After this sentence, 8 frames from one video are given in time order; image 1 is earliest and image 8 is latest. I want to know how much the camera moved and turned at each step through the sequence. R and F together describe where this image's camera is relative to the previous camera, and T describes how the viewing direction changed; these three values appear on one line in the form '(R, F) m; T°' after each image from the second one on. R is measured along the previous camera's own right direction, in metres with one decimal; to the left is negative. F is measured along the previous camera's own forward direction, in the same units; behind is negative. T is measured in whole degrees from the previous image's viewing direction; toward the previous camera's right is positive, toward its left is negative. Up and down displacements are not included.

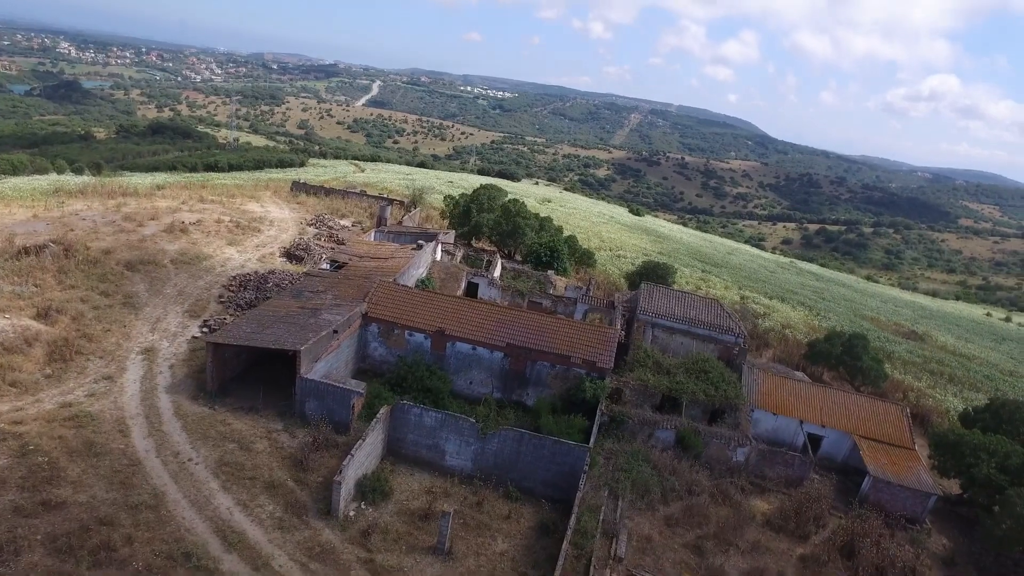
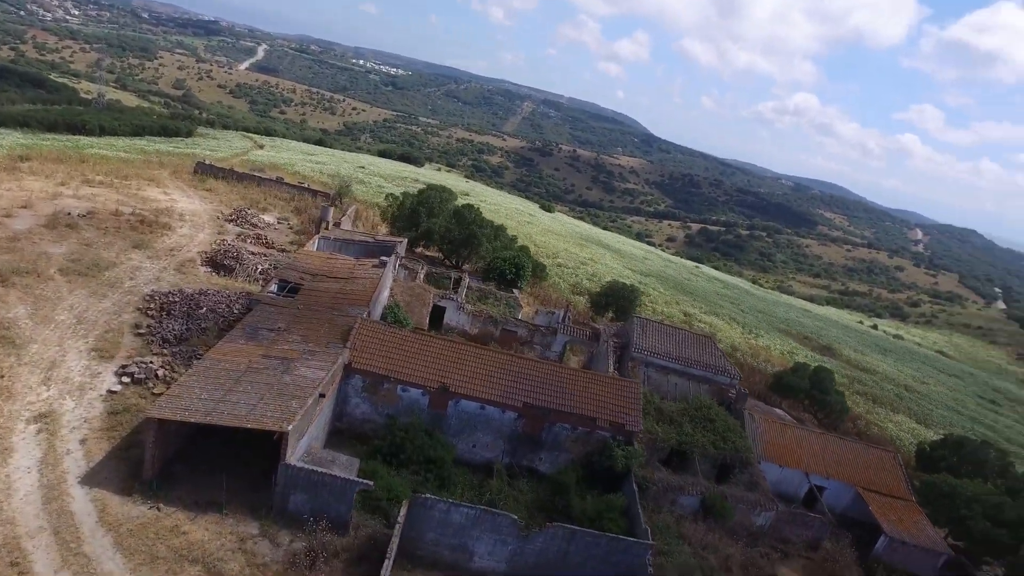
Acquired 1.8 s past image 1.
(-3.6, +3.7) m; +11°
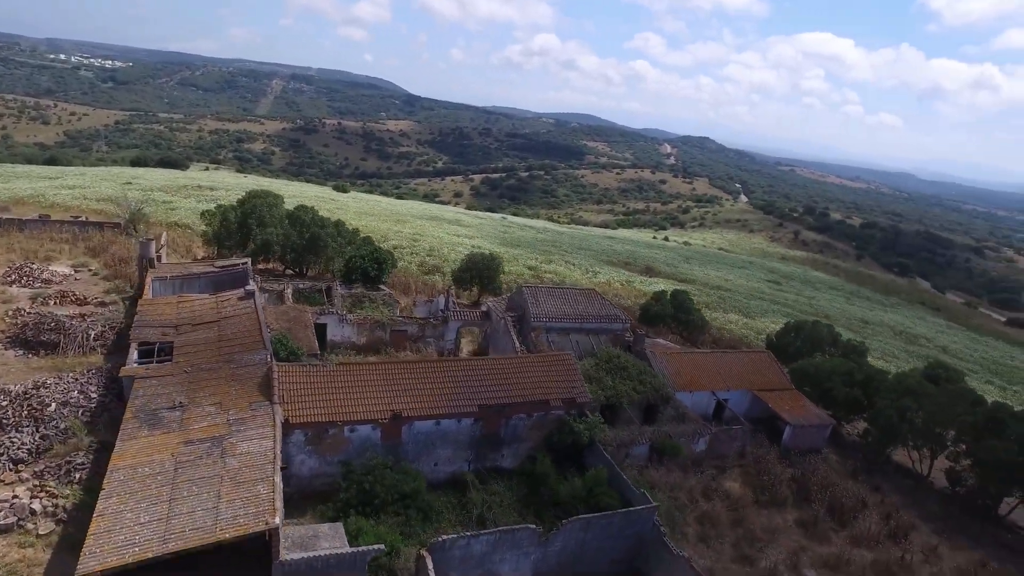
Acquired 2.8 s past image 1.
(-3.0, +1.4) m; +17°
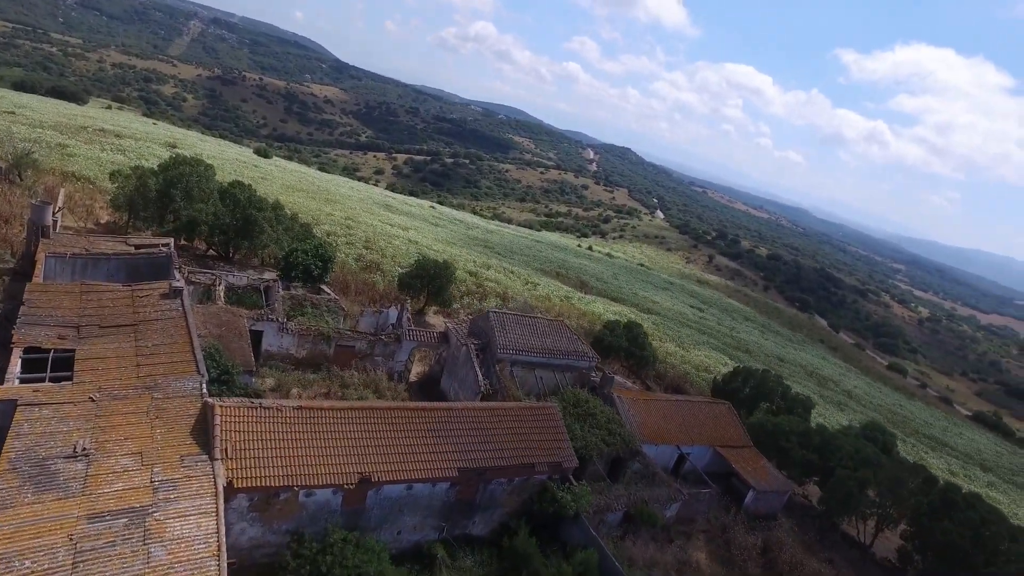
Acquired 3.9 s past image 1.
(-2.1, +2.5) m; +8°
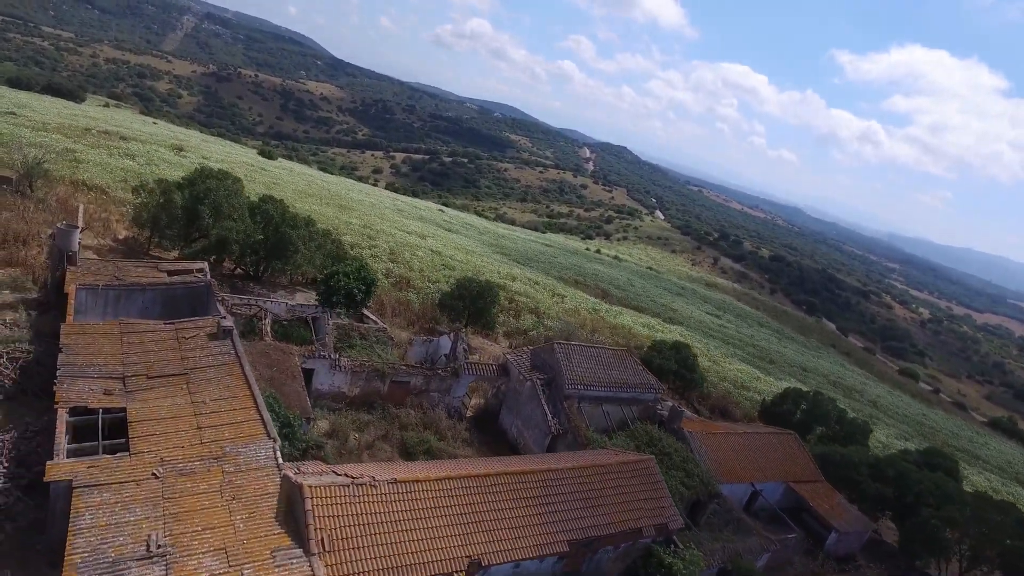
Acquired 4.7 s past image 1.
(-2.2, +1.7) m; +1°
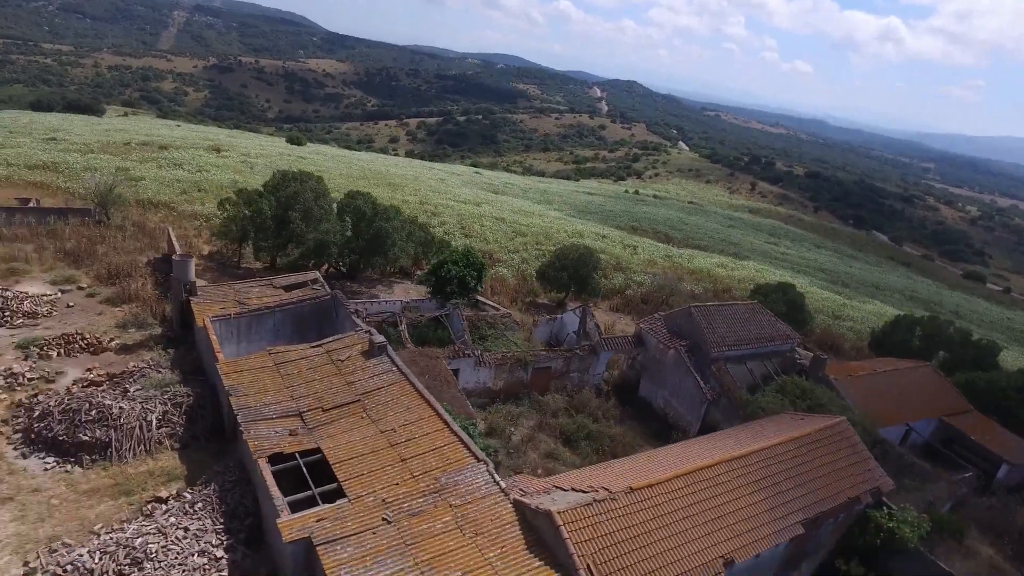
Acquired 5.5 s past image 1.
(-2.9, +0.9) m; -2°
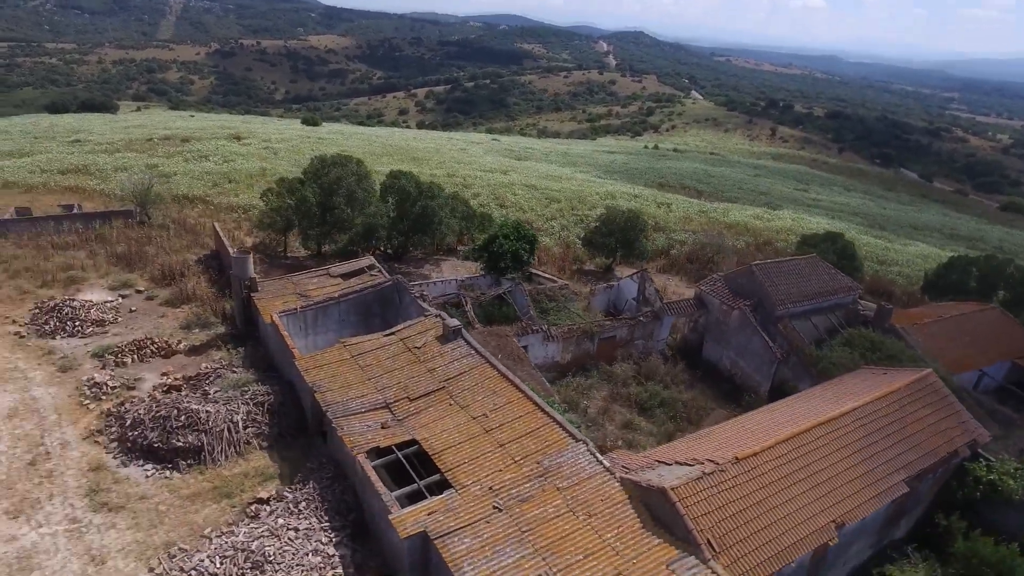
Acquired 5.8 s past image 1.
(-1.1, +0.2) m; -2°
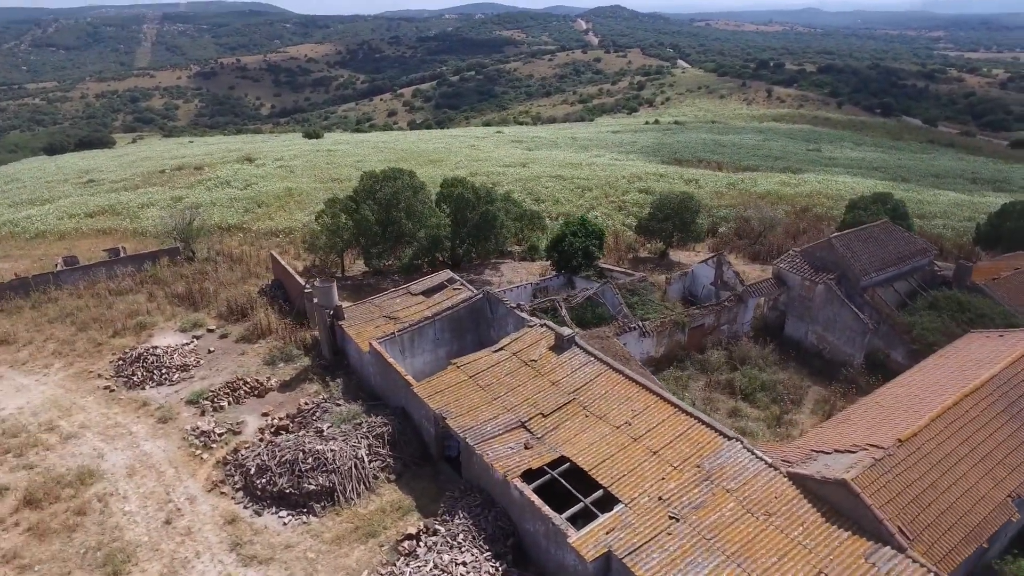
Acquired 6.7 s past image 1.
(-2.2, +0.3) m; 0°
